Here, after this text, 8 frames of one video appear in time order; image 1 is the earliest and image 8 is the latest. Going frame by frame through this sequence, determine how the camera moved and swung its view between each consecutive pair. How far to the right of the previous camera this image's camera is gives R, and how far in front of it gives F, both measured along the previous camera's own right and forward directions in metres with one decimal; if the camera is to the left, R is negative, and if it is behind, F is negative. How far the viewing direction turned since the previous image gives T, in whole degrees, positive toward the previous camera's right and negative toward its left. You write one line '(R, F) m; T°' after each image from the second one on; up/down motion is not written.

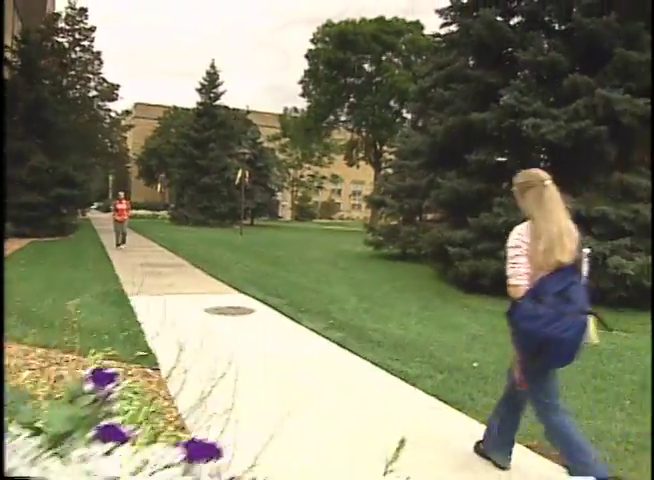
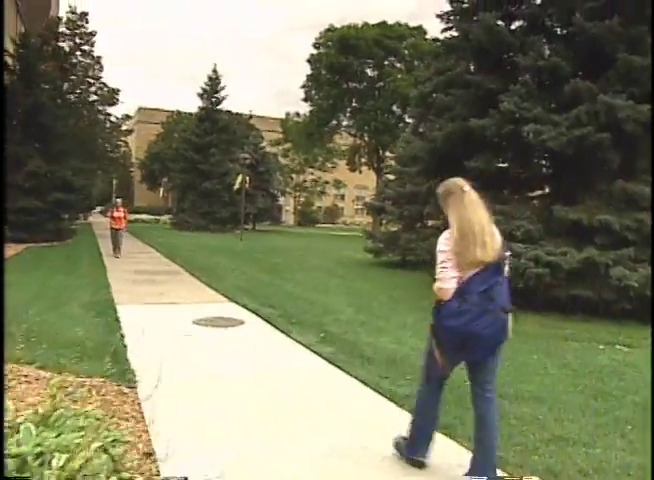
(+0.2, +0.2) m; 0°
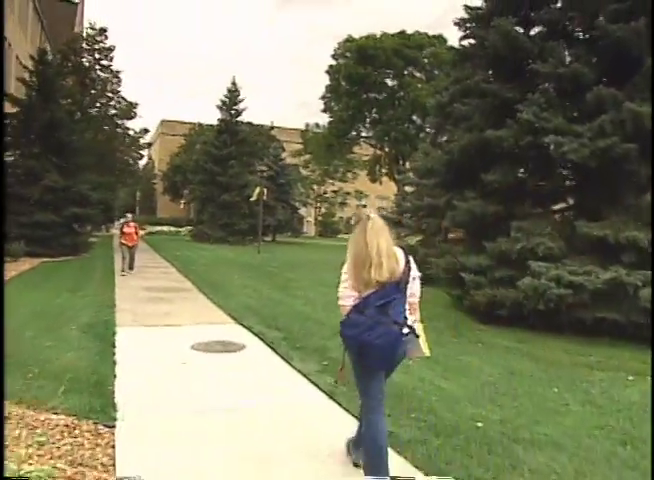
(+0.2, +0.4) m; -2°
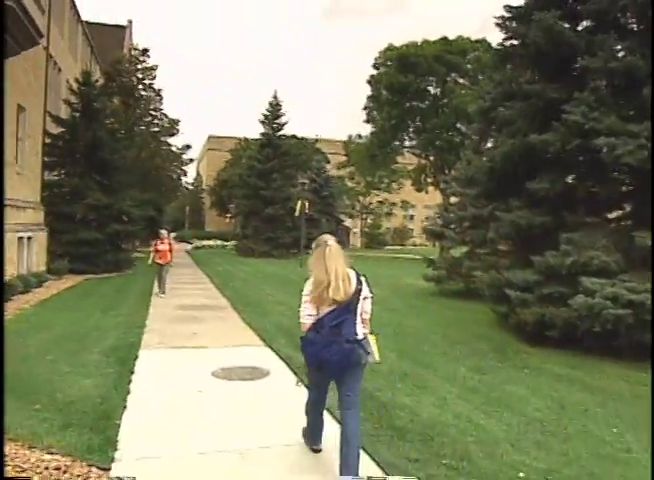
(+0.3, +0.5) m; -5°
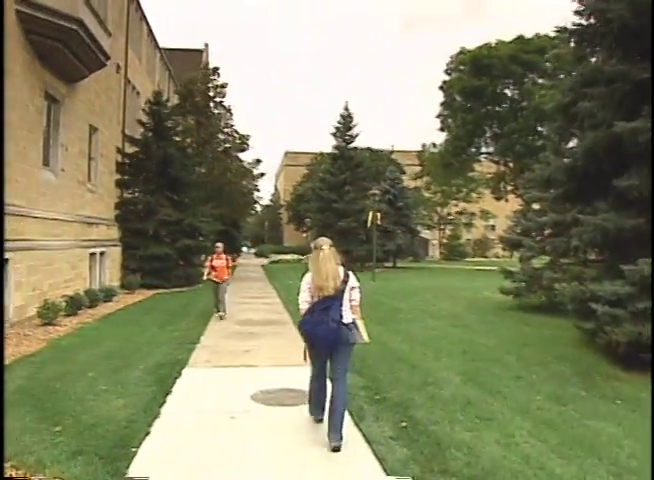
(+0.4, +0.7) m; -8°
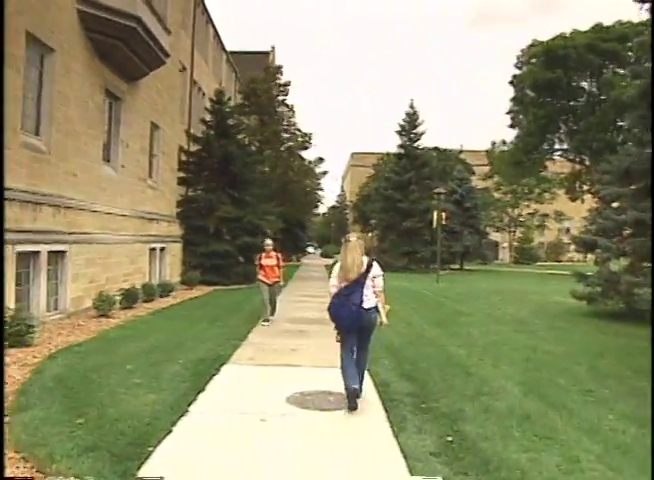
(+0.3, +0.5) m; -7°
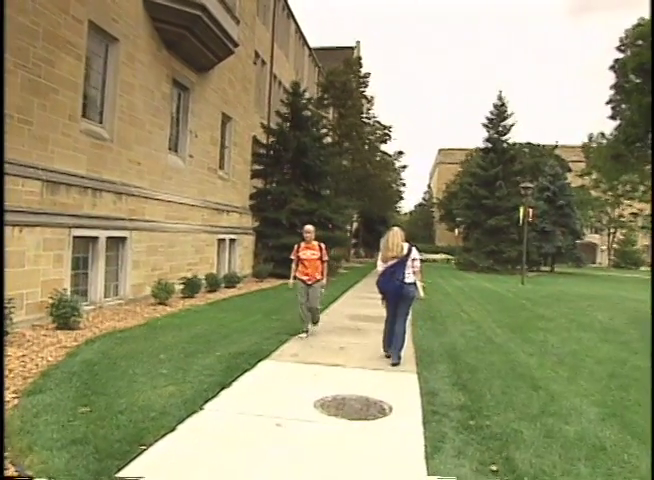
(+0.5, +0.8) m; -9°
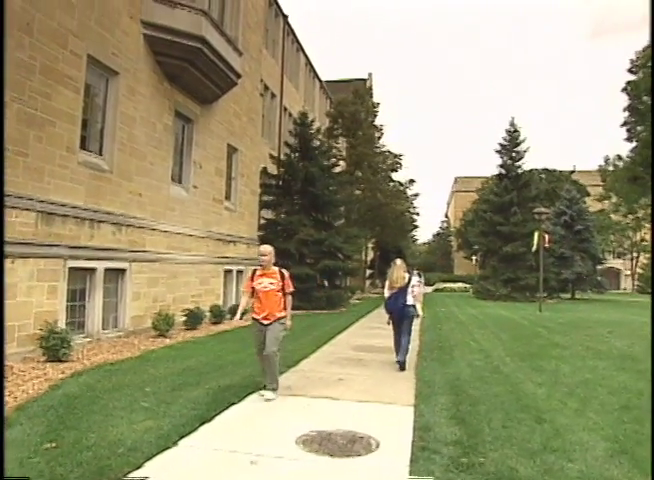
(+0.4, +0.2) m; -2°
